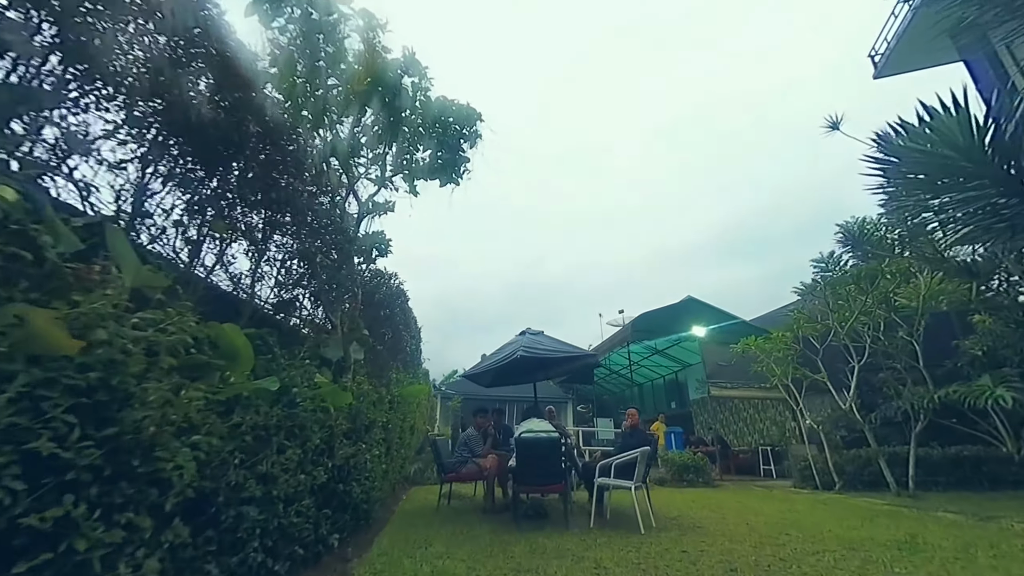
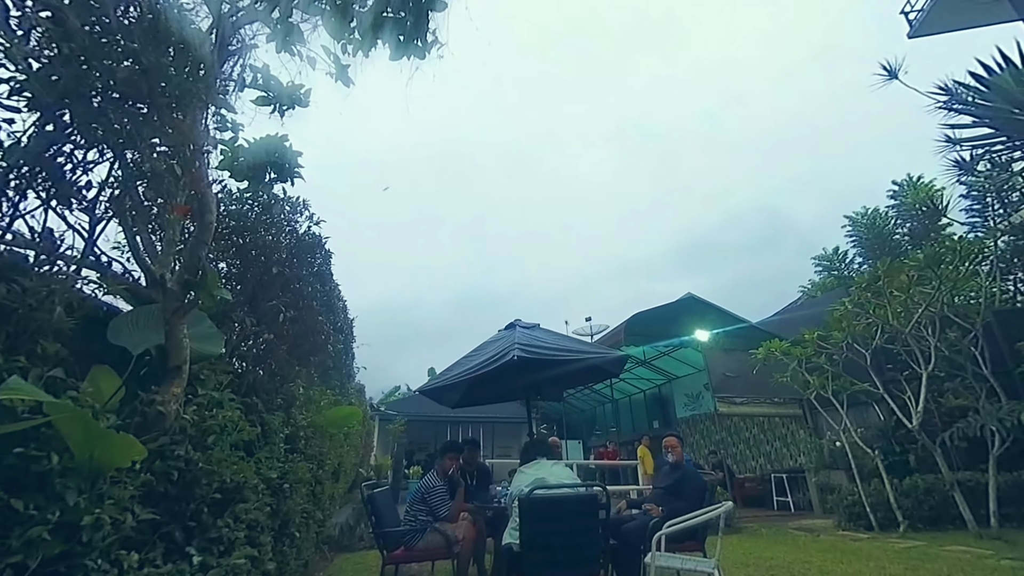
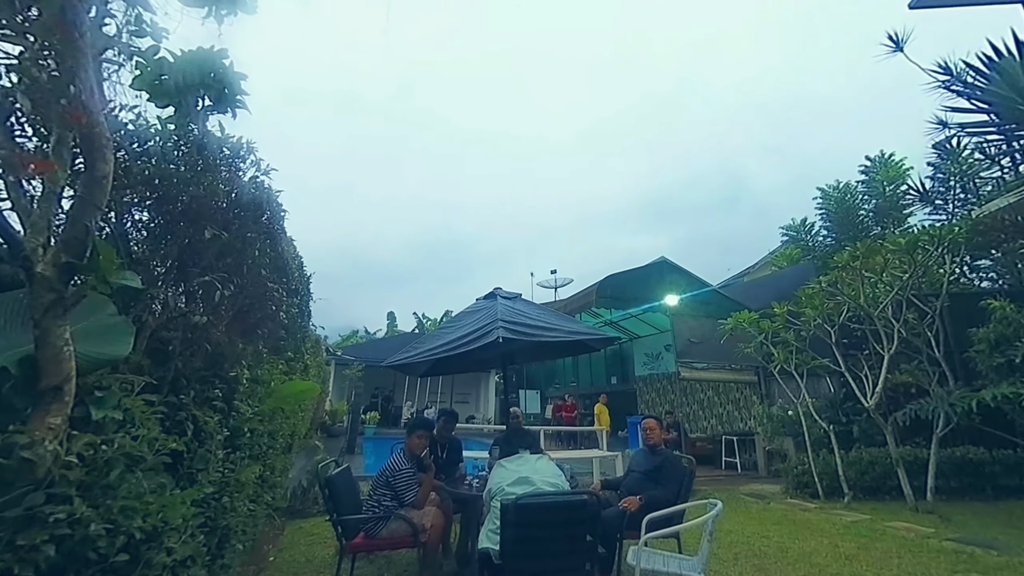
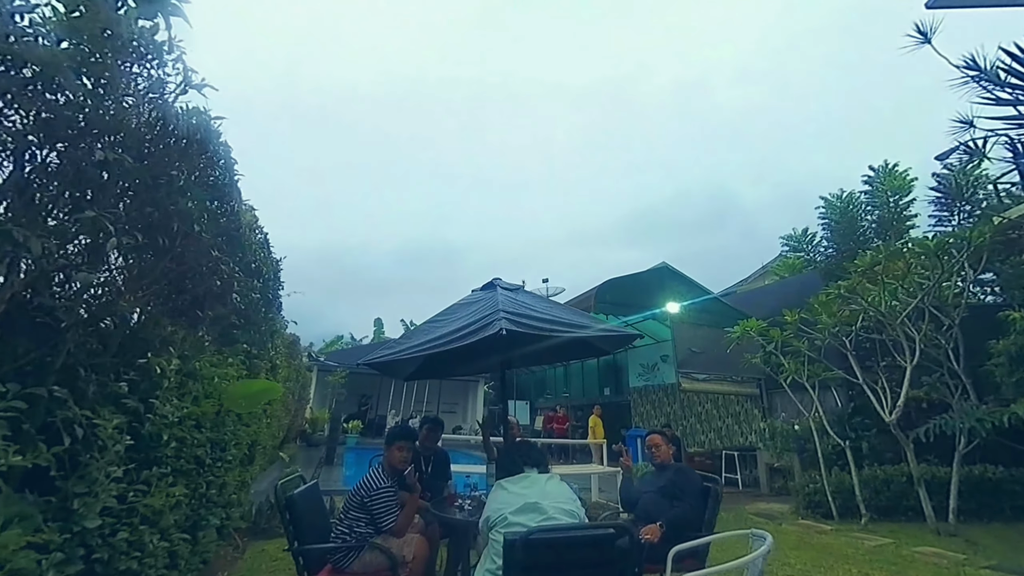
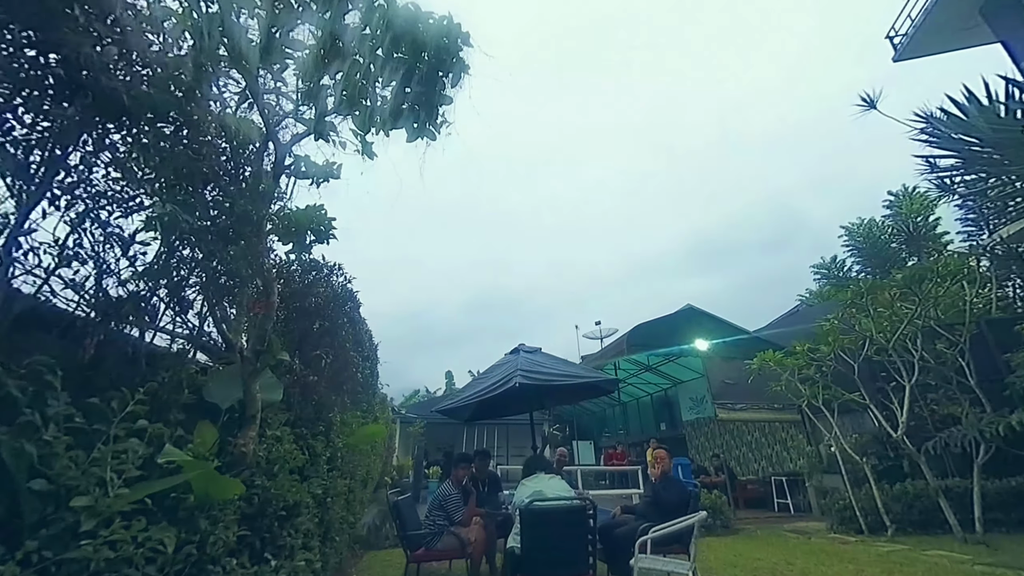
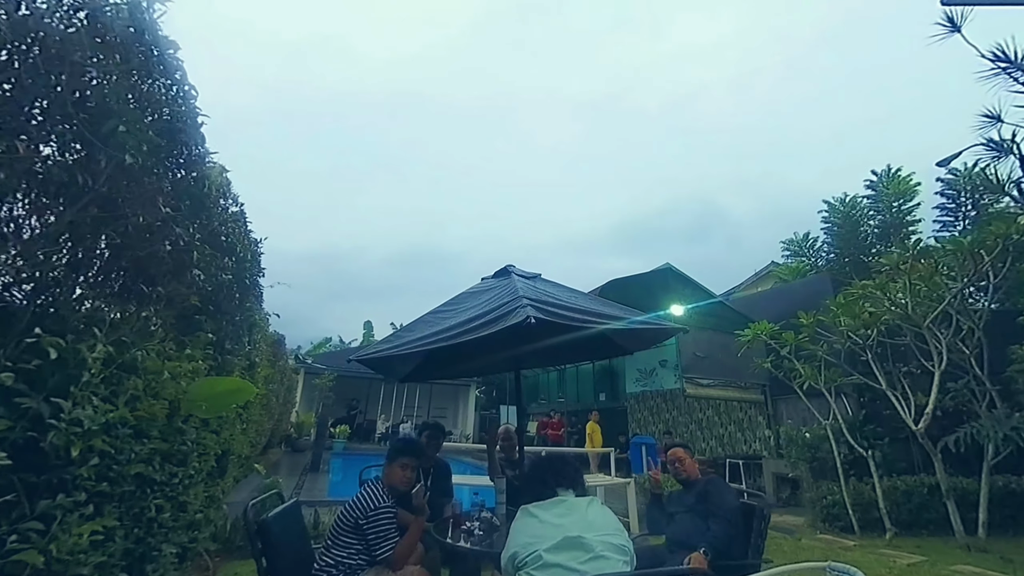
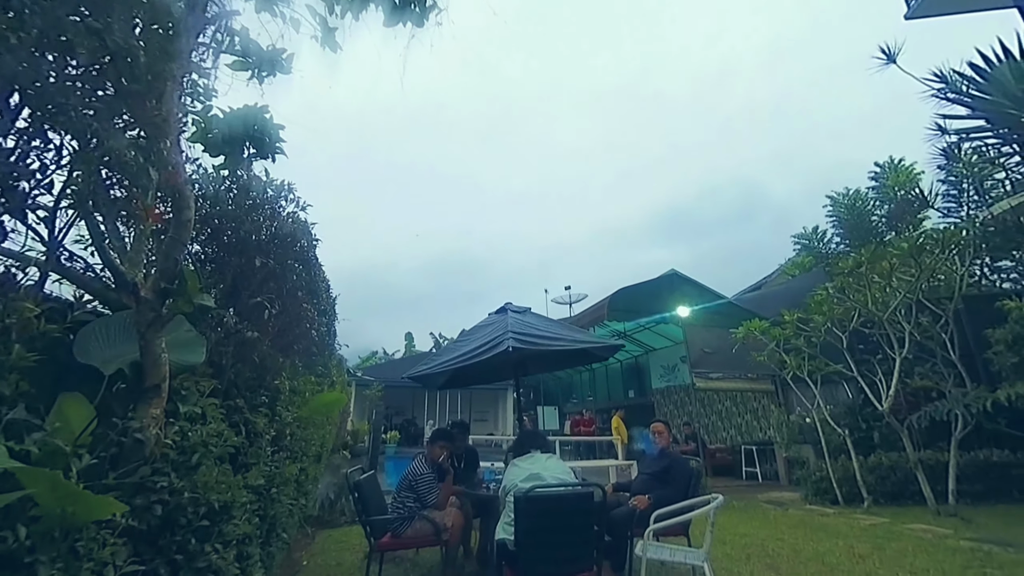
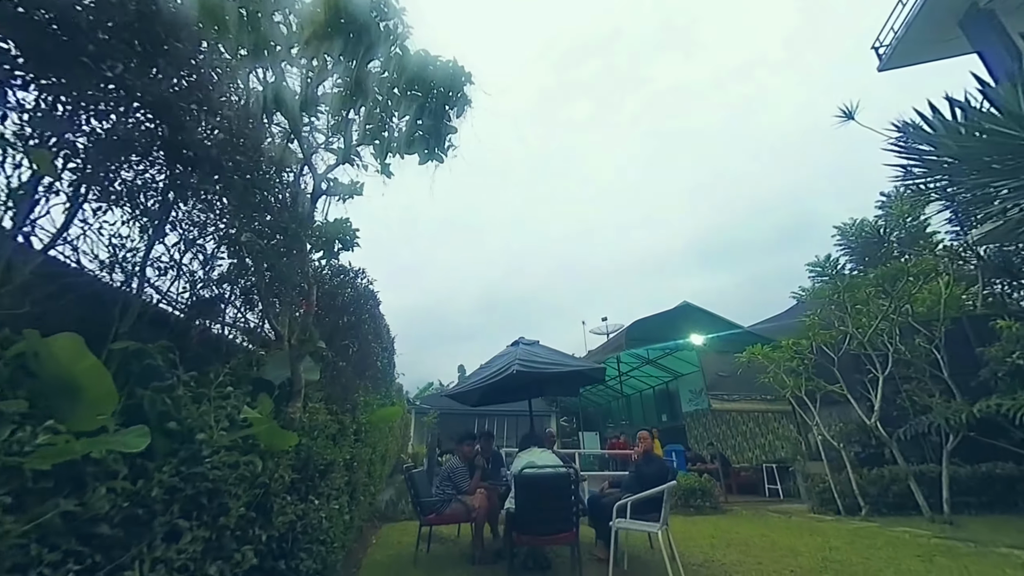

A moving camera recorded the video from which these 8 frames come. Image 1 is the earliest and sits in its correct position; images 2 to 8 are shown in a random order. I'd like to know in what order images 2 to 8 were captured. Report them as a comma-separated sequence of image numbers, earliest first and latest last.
8, 5, 2, 7, 3, 4, 6
